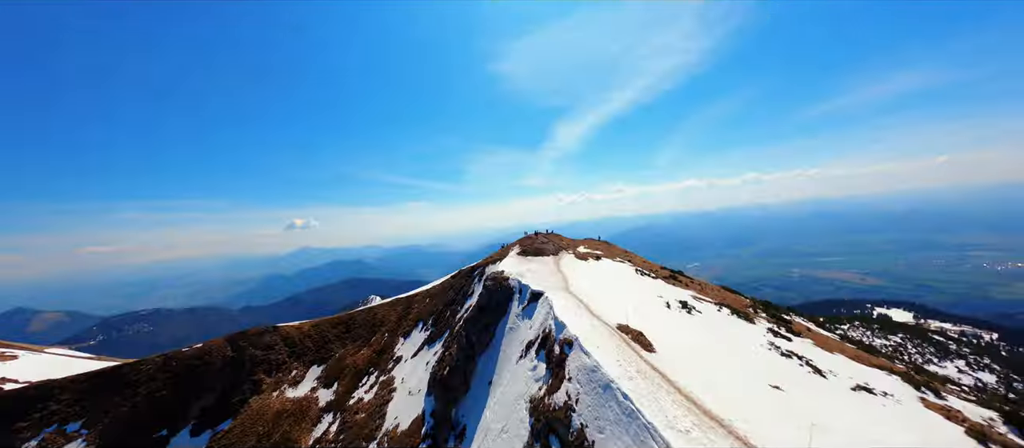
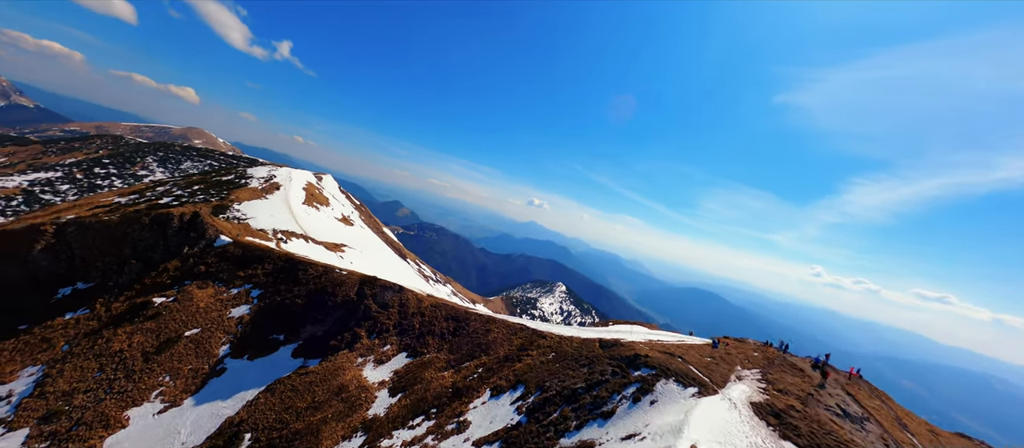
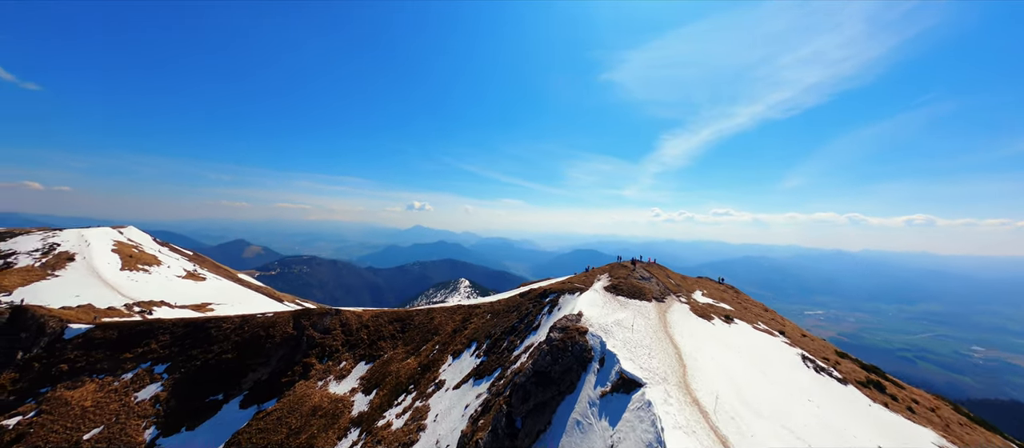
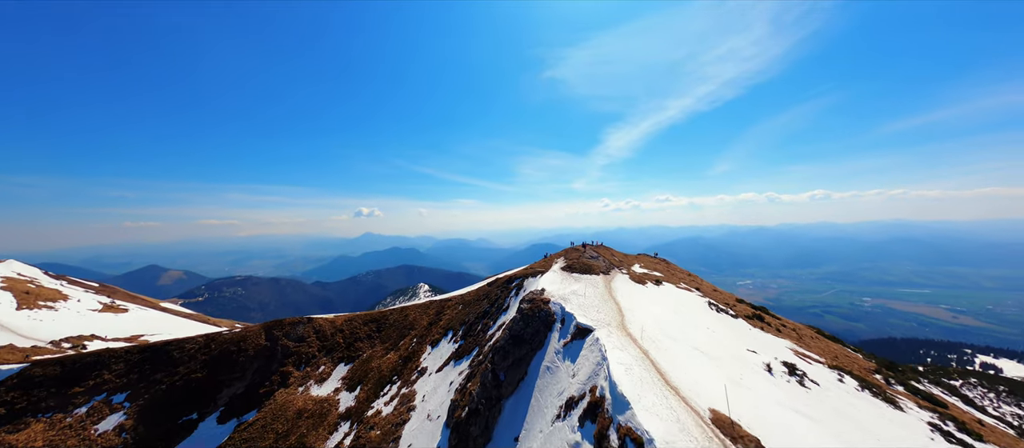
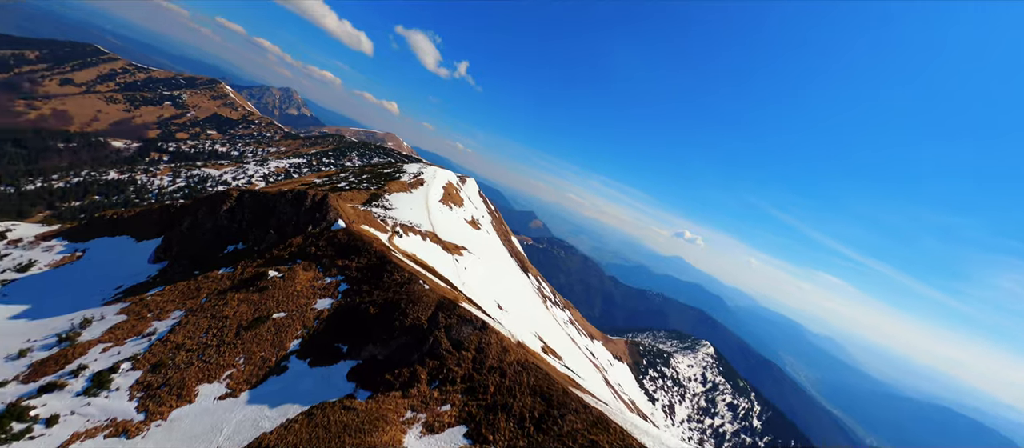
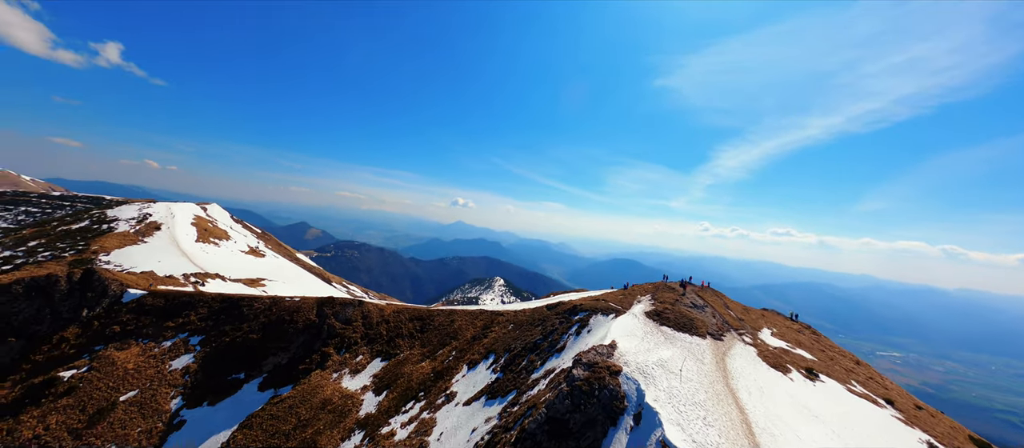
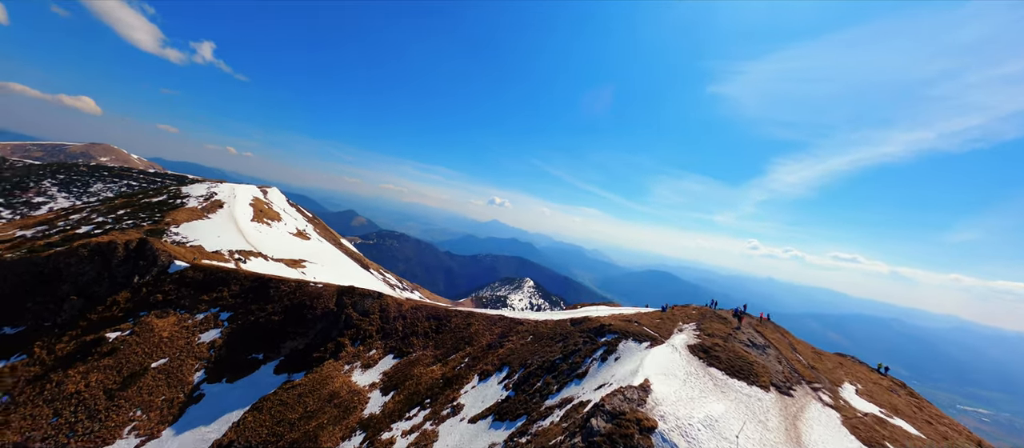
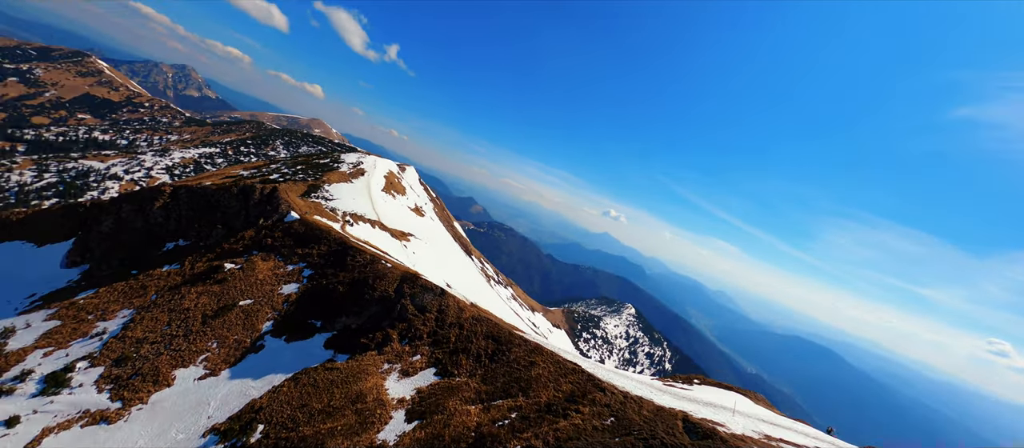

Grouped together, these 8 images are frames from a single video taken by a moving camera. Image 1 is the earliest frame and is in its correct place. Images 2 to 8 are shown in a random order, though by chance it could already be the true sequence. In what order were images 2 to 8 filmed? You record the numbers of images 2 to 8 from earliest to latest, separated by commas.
4, 3, 6, 7, 2, 8, 5
